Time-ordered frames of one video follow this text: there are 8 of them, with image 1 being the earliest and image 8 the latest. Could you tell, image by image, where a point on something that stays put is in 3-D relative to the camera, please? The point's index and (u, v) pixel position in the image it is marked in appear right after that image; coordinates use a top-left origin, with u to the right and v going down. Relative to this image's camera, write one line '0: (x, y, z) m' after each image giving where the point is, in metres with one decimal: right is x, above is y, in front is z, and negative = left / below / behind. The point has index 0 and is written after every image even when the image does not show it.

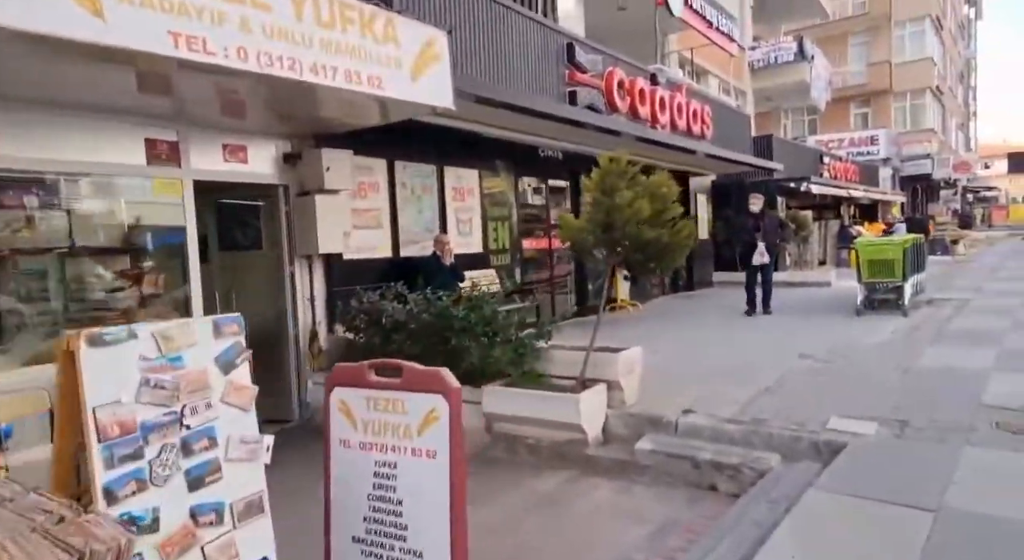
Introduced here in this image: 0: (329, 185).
0: (-1.5, +0.8, +5.6) m
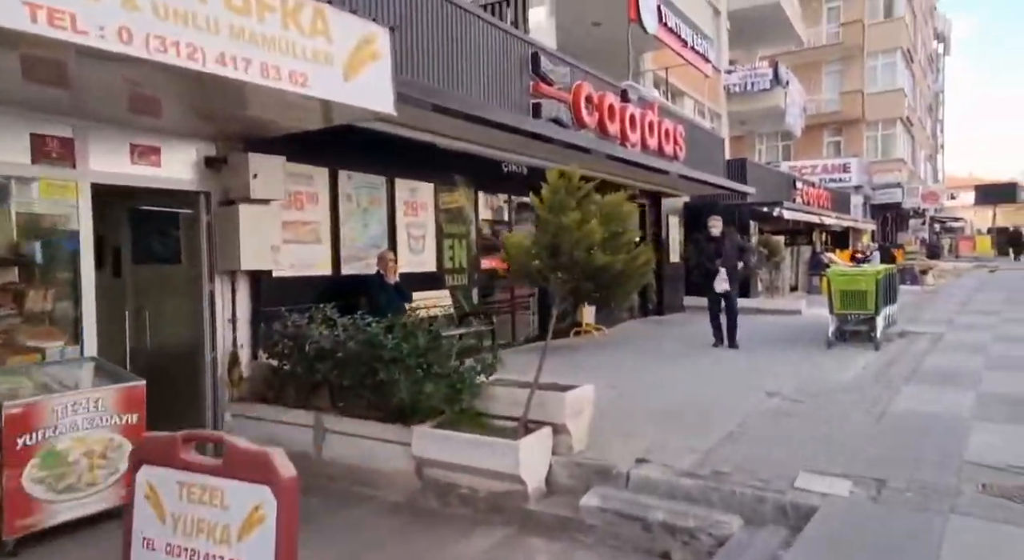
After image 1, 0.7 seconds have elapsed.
0: (-1.9, +0.6, +5.0) m
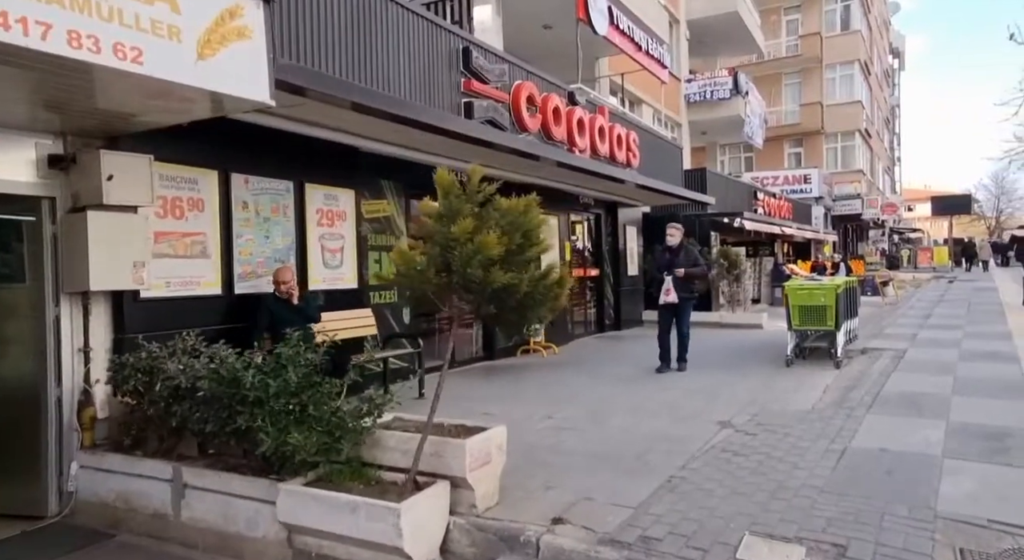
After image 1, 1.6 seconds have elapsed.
0: (-2.5, +0.5, +4.2) m
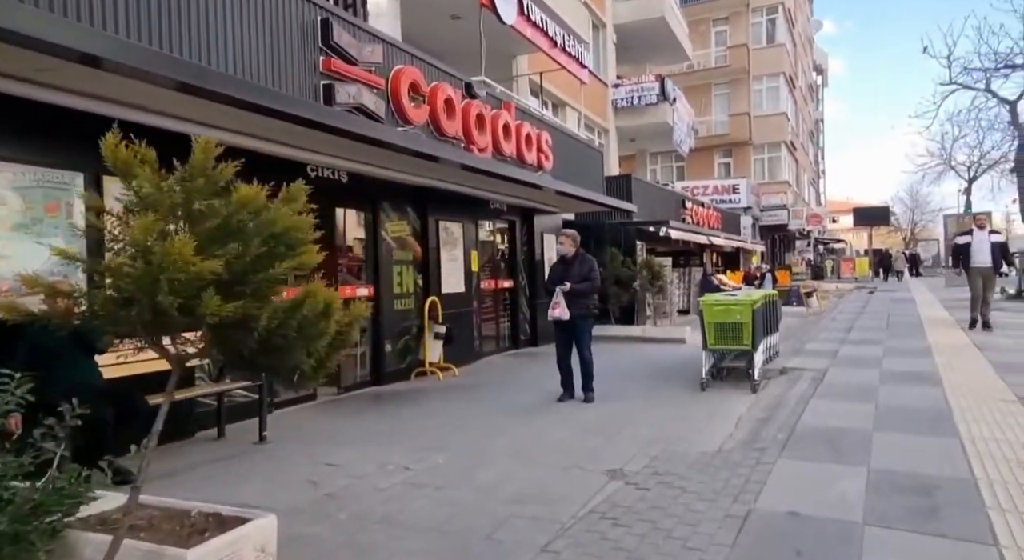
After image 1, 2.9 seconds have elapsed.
0: (-3.4, +0.4, +2.9) m
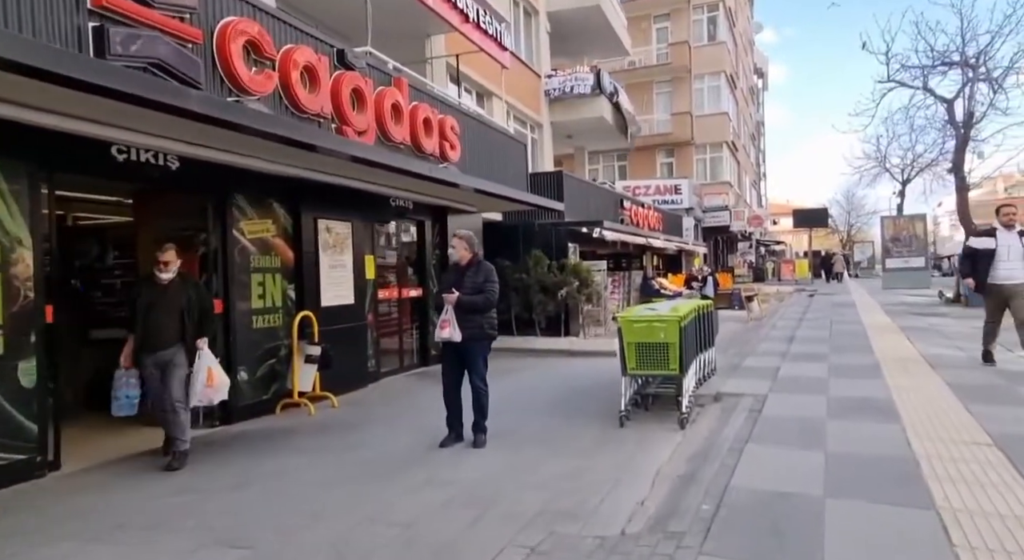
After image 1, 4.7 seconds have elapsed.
0: (-4.2, +0.3, +1.1) m
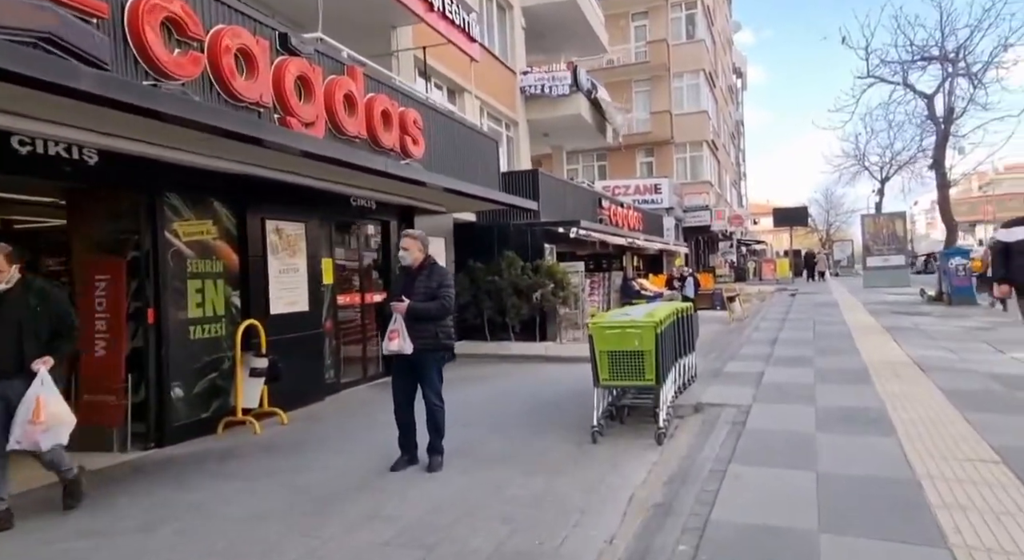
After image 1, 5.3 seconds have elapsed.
0: (-4.4, +0.2, +0.4) m
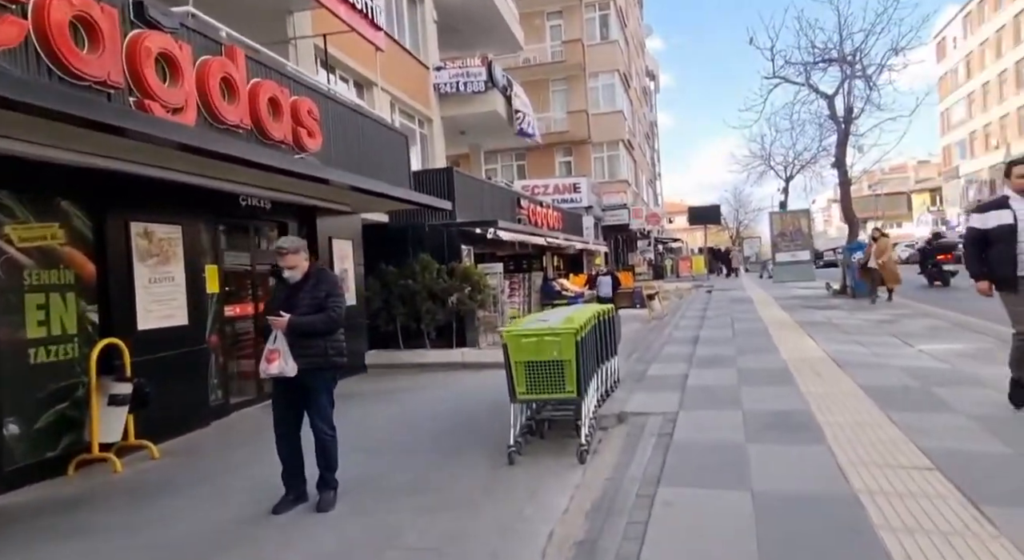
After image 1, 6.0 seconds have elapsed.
0: (-4.5, +0.1, -0.7) m
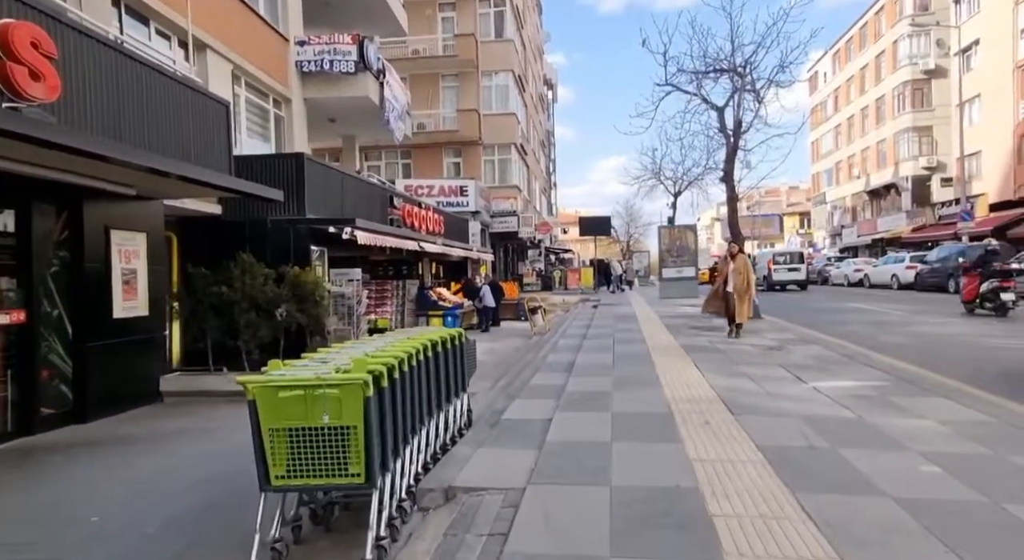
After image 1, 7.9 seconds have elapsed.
0: (-4.8, +0.2, -3.4) m
